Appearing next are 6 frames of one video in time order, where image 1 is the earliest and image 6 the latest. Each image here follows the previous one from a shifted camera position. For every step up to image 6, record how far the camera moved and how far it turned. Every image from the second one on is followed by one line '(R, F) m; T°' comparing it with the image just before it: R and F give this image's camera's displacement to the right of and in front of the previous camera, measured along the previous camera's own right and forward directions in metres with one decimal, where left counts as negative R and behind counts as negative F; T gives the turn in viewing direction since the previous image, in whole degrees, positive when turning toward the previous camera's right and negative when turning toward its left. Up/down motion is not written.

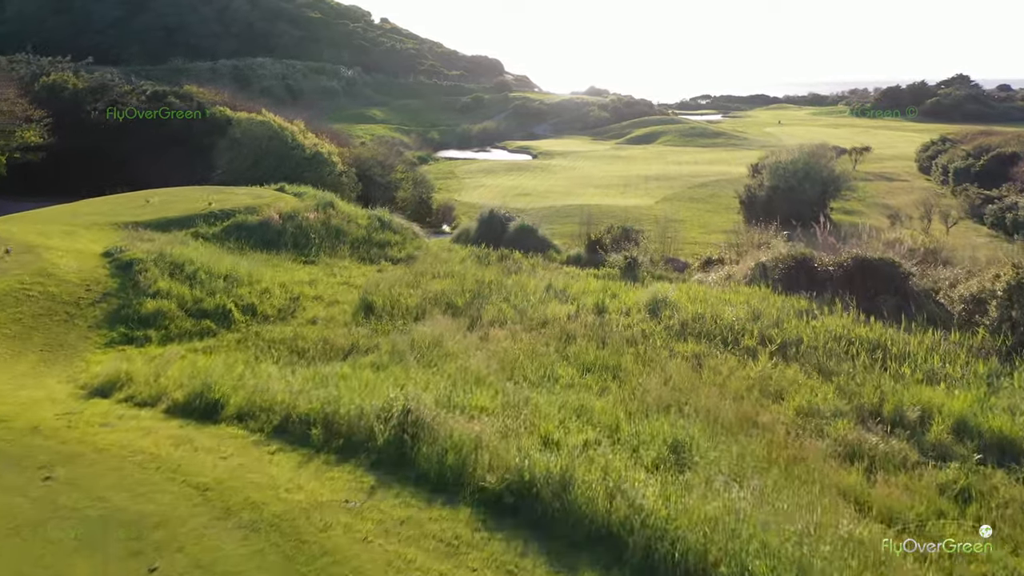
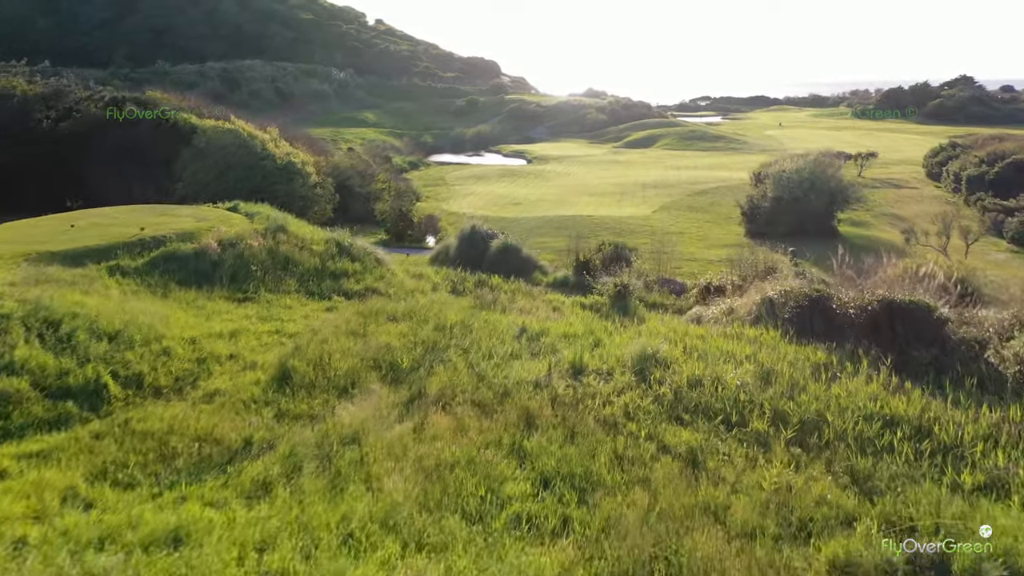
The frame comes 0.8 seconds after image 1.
(+0.7, +2.3) m; 0°
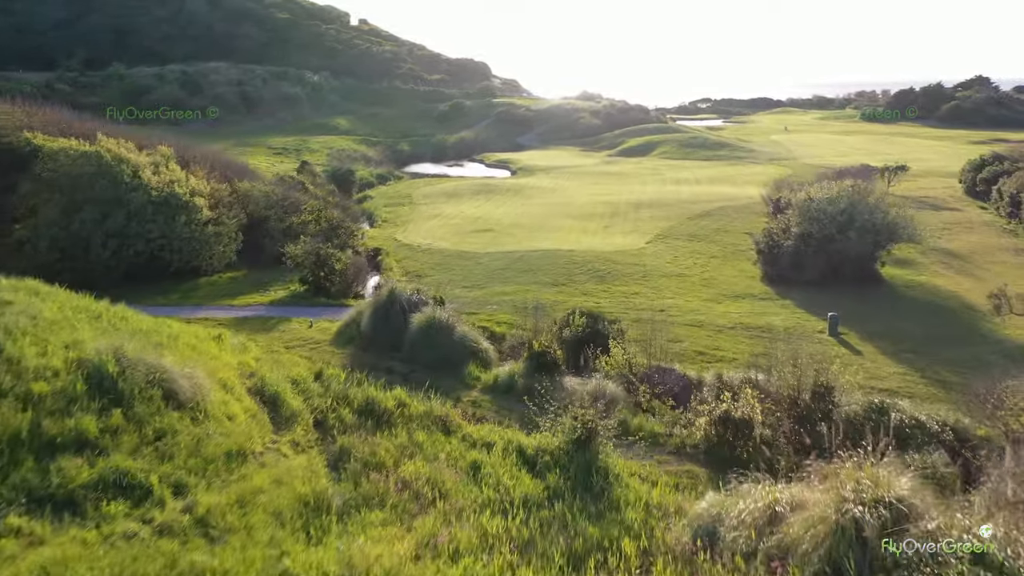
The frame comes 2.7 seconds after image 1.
(+1.8, +7.6) m; 0°
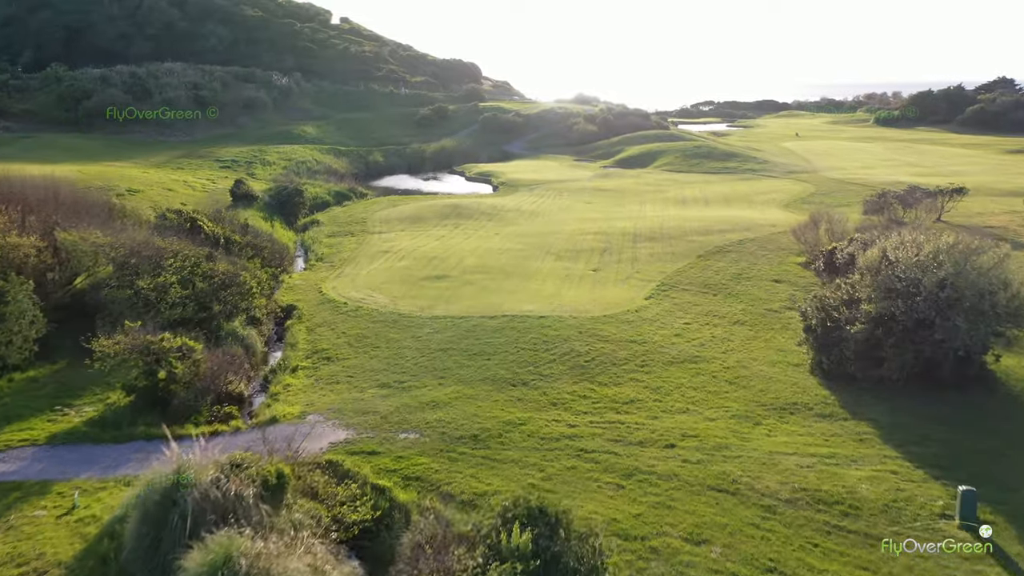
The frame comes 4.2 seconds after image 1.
(+1.7, +8.9) m; 0°
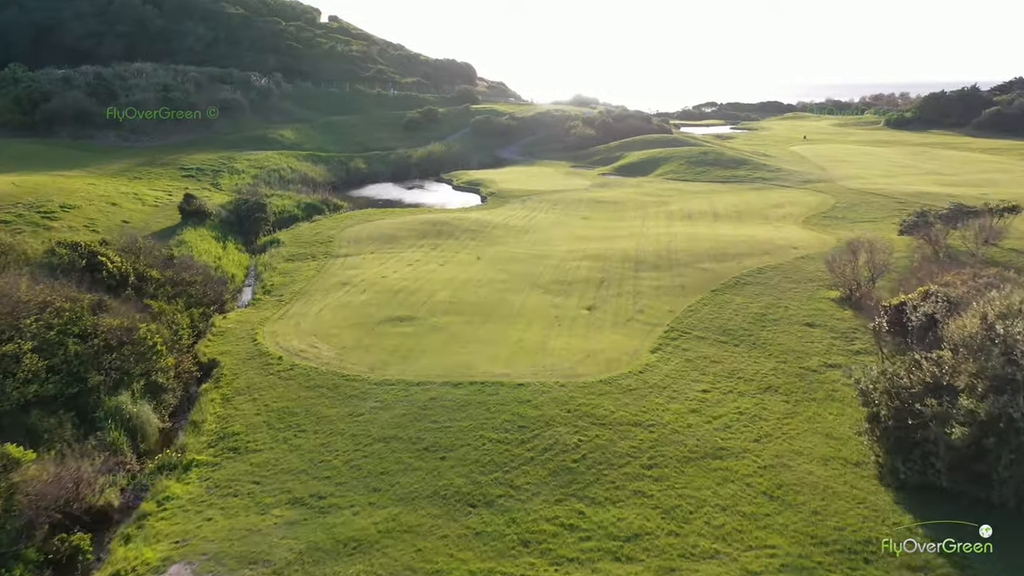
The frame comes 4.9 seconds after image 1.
(+0.8, +5.4) m; 0°
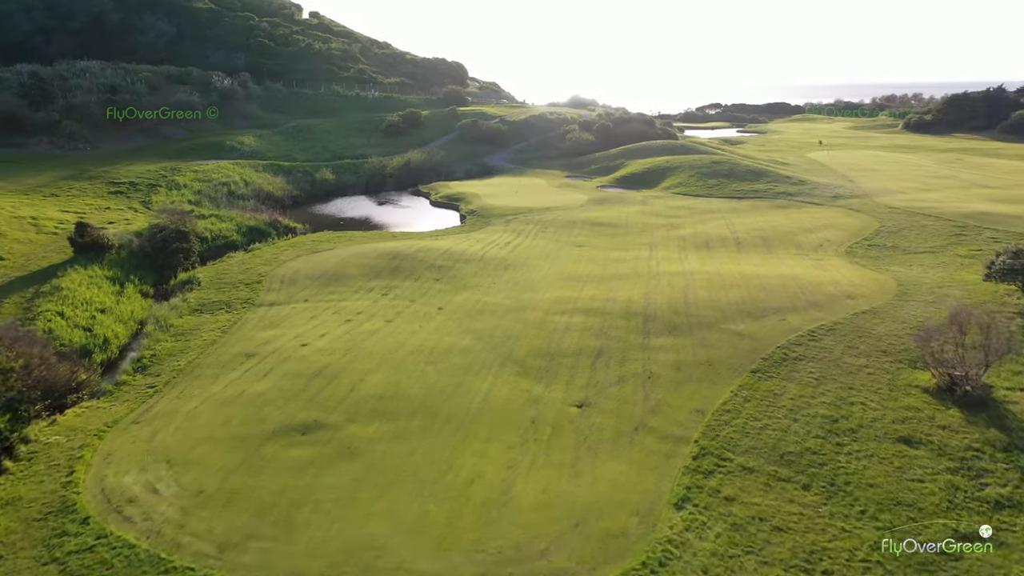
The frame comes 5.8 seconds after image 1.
(+1.2, +8.3) m; 0°
